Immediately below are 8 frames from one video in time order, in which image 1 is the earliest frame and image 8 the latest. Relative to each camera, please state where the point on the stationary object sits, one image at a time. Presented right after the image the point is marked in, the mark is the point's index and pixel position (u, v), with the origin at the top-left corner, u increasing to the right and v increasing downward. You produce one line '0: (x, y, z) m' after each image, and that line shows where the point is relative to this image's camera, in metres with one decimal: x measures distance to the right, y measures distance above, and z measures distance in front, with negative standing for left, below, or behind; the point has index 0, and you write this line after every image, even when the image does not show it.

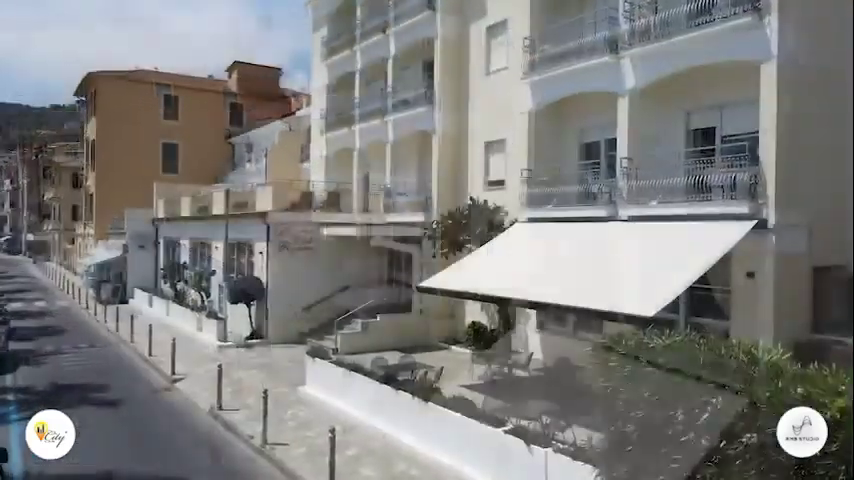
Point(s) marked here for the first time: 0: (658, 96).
0: (+7.1, +4.5, +18.8) m
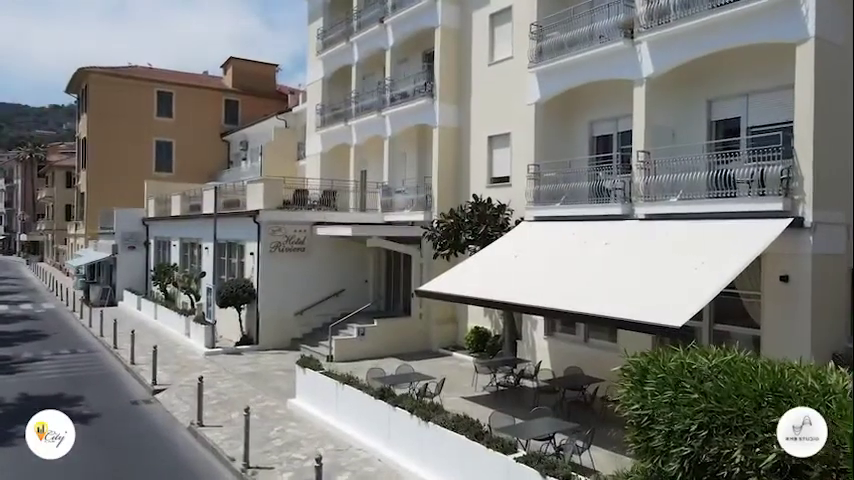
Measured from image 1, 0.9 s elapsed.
0: (+7.1, +4.5, +17.4) m
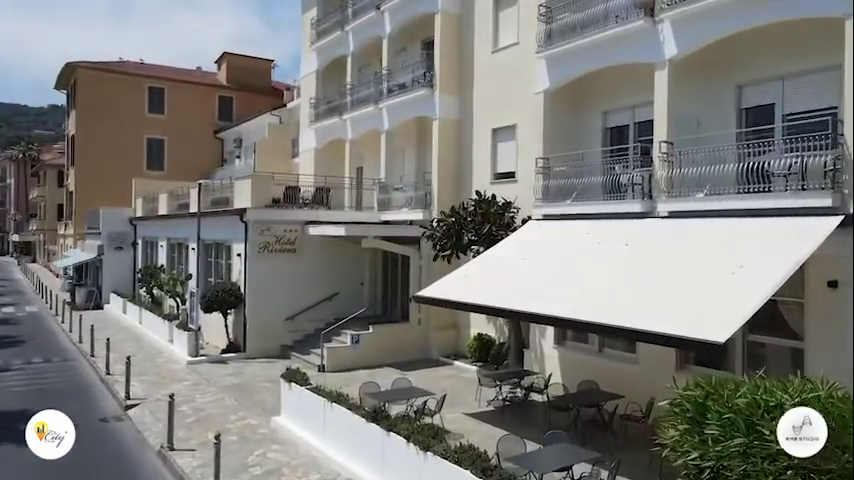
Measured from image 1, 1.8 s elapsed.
0: (+7.1, +4.5, +15.8) m
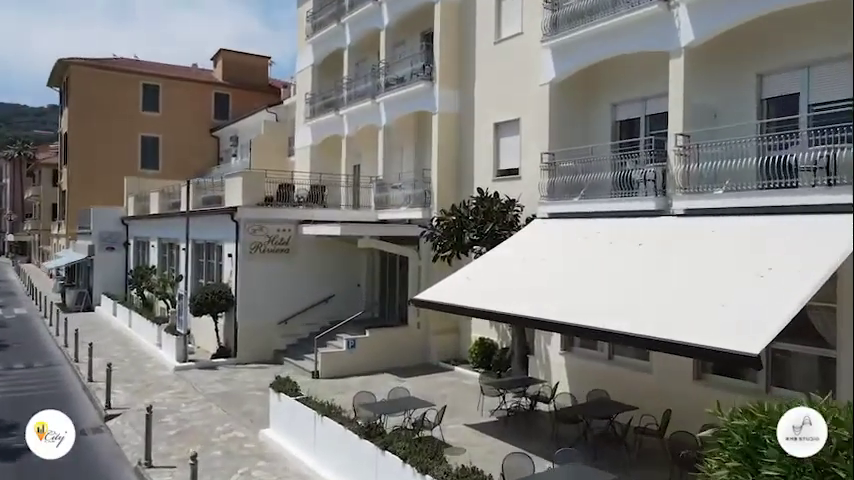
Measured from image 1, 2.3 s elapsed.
0: (+7.1, +4.5, +14.8) m
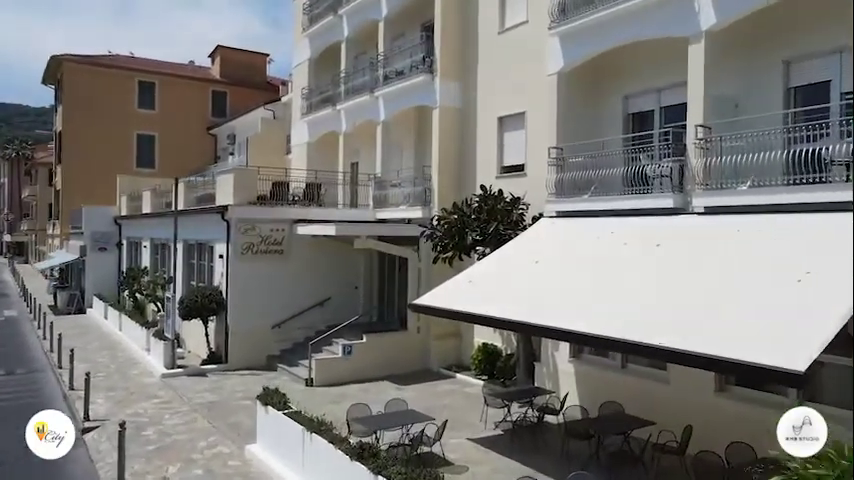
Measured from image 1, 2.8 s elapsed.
0: (+7.1, +4.5, +13.7) m
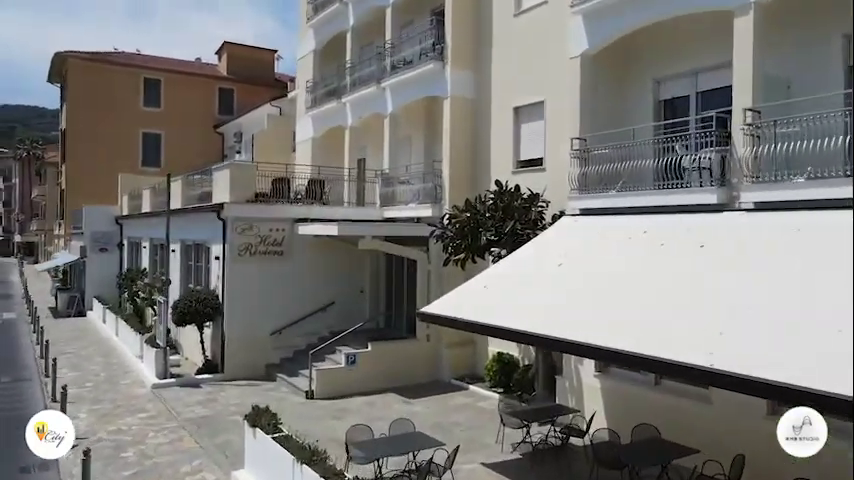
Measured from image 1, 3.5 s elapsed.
0: (+7.3, +4.5, +12.1) m
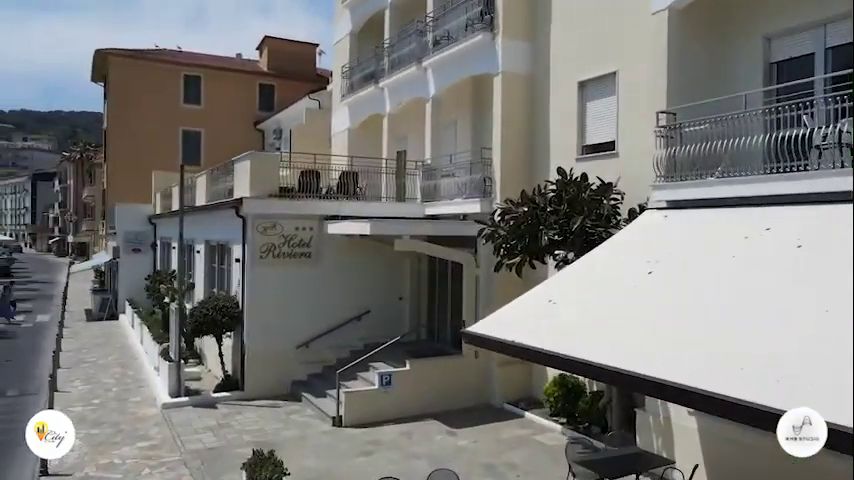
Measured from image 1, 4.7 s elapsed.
0: (+8.0, +4.5, +8.7) m
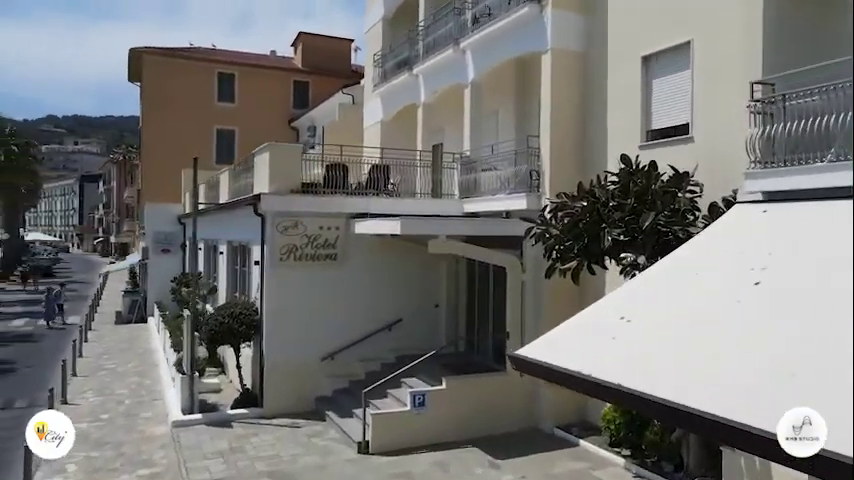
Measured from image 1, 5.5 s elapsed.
0: (+8.4, +4.5, +6.3) m
